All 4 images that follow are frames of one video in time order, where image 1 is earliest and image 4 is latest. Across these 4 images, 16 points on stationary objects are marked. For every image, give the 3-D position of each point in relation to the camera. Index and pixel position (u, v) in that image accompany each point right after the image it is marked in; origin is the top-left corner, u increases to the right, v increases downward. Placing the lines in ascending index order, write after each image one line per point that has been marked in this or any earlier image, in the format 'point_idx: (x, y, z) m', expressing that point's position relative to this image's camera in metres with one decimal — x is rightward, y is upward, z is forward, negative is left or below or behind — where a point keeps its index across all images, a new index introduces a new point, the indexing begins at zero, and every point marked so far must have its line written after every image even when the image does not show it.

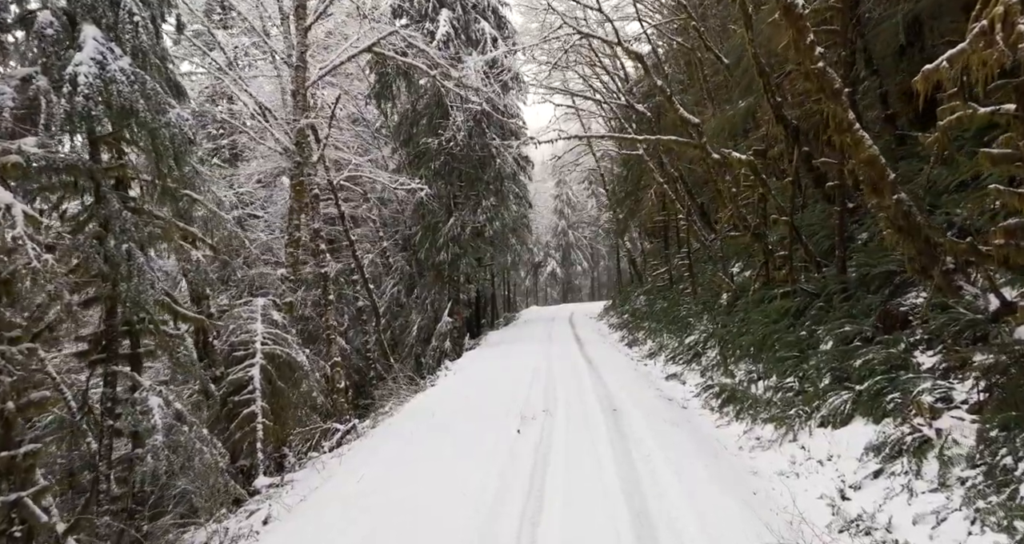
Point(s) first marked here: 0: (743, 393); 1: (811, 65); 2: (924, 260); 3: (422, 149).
0: (+2.9, -1.5, +7.1) m
1: (+2.9, +2.0, +5.4) m
2: (+3.7, +0.1, +5.0) m
3: (-2.4, +3.3, +15.2) m
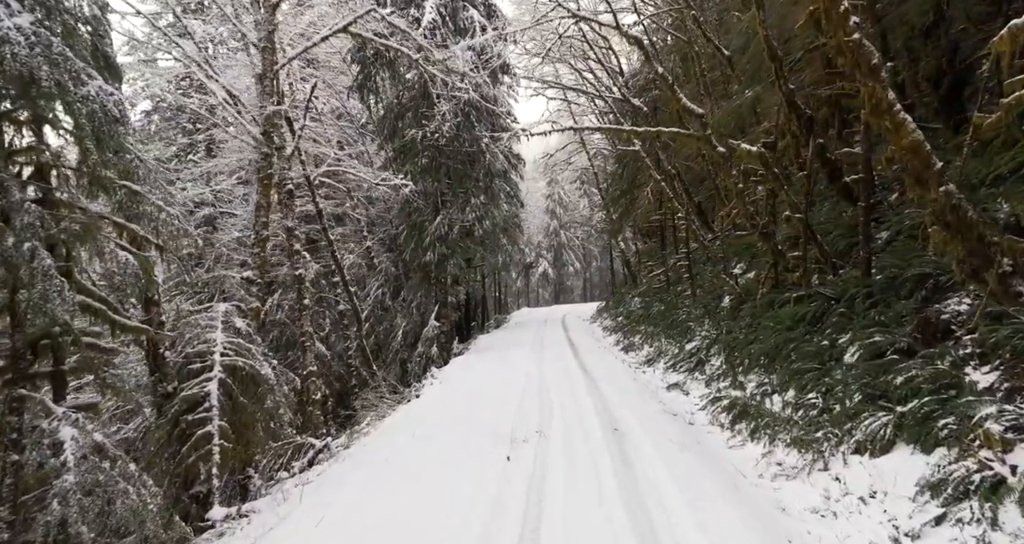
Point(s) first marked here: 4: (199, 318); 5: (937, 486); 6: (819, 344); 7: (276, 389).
0: (+2.8, -1.5, +6.4) m
1: (+2.8, +2.0, +4.7) m
2: (+3.6, +0.1, +4.4) m
3: (-2.7, +3.3, +14.4) m
4: (-3.7, -0.5, +6.6) m
5: (+2.7, -1.4, +3.6) m
6: (+3.4, -0.8, +6.3) m
7: (-3.0, -1.5, +7.1) m
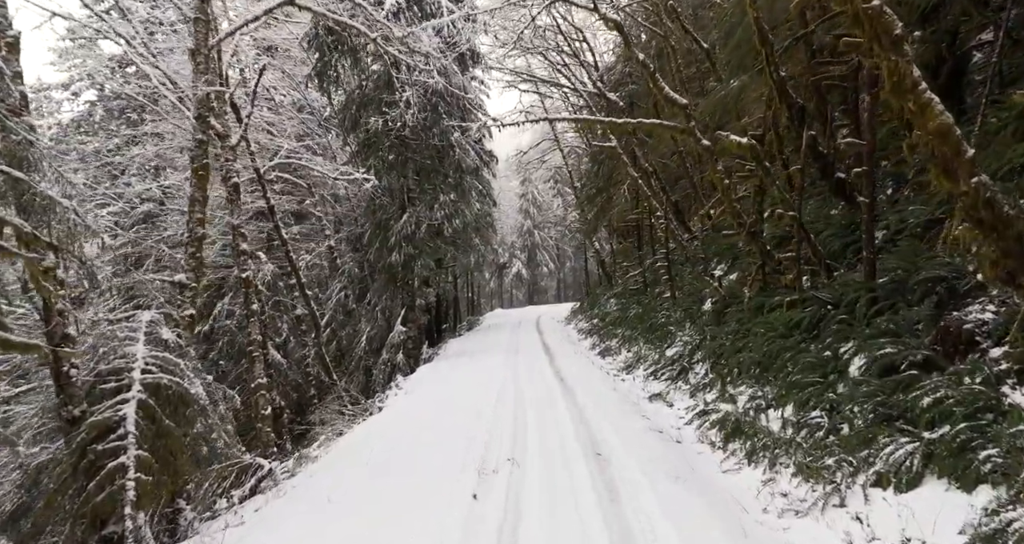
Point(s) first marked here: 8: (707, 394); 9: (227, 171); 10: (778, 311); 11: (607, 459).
0: (+2.4, -1.6, +5.7) m
1: (+2.5, +1.9, +4.1) m
2: (+3.3, +0.1, +3.8) m
3: (-3.4, +3.2, +13.5) m
4: (-4.0, -0.6, +5.7) m
5: (+2.5, -1.4, +3.0) m
6: (+3.1, -0.8, +5.7) m
7: (-3.3, -1.5, +6.2) m
8: (+2.6, -1.6, +7.6) m
9: (-4.4, +1.6, +8.8) m
10: (+3.4, -0.5, +7.3) m
11: (+0.9, -1.9, +5.6) m
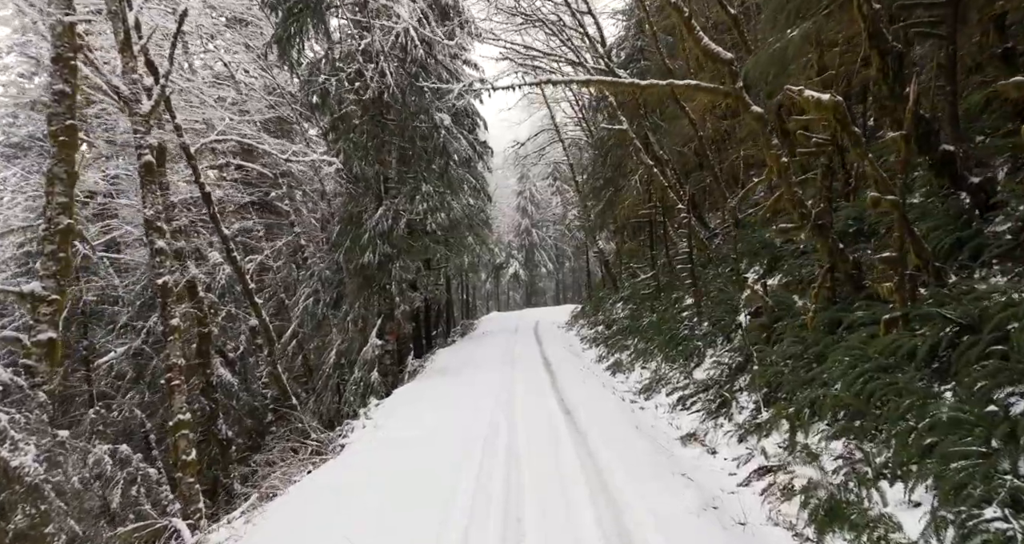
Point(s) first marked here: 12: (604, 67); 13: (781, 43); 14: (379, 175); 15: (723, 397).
0: (+2.4, -1.6, +3.8) m
1: (+2.5, +1.9, +2.2) m
2: (+3.3, 0.0, +1.8) m
3: (-3.5, +3.2, +11.6) m
4: (-4.1, -0.6, +3.7) m
5: (+2.5, -1.5, +1.0) m
6: (+3.0, -0.9, +3.7) m
7: (-3.4, -1.6, +4.3) m
8: (+2.5, -1.7, +5.6) m
9: (-4.5, +1.5, +6.9) m
10: (+3.4, -0.6, +5.4) m
11: (+0.9, -1.9, +3.7) m
12: (+1.9, +4.2, +11.3) m
13: (+3.3, +2.8, +7.0) m
14: (-2.7, +2.0, +11.8) m
15: (+2.6, -1.6, +7.1) m
